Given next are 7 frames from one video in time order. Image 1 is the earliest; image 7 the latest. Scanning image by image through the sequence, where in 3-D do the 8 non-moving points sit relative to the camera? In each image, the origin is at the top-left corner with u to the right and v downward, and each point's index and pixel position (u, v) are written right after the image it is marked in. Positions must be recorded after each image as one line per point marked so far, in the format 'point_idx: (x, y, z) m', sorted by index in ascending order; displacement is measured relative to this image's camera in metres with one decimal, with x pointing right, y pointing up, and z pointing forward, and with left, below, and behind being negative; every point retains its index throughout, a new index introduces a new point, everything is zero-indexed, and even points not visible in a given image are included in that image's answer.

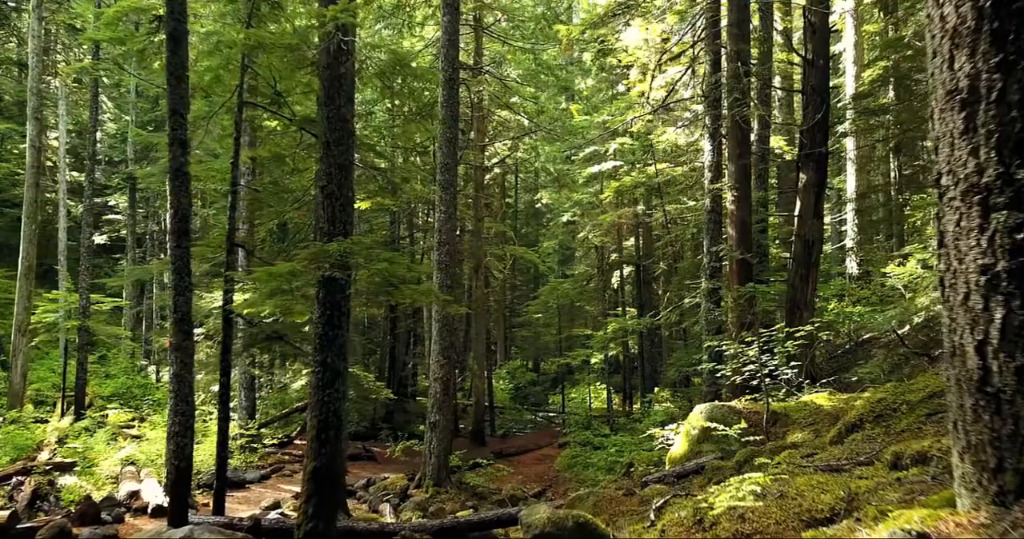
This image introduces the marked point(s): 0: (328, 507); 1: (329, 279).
0: (-1.5, -2.0, +6.0) m
1: (-1.6, -0.1, +6.1) m
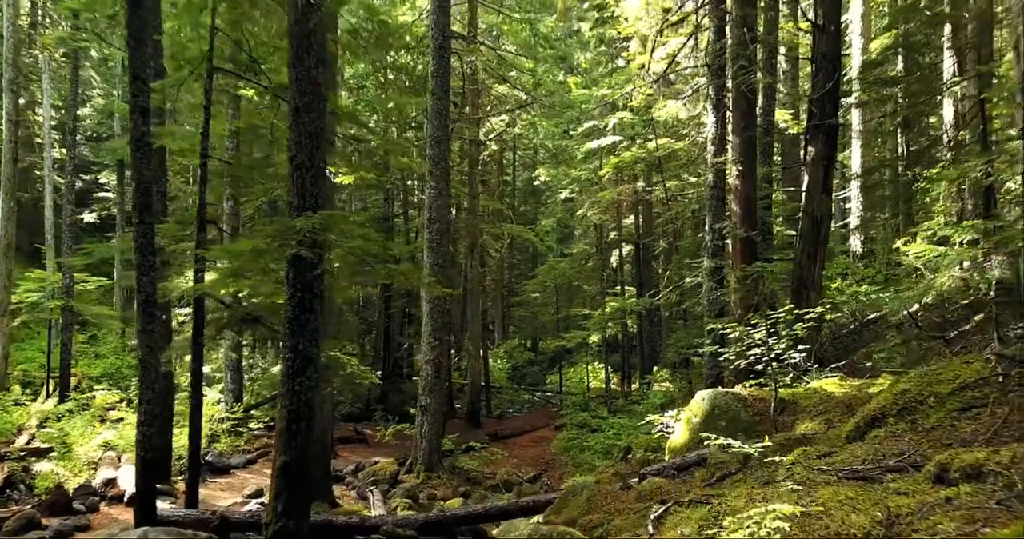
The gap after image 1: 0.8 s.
0: (-1.6, -1.8, +5.5) m
1: (-1.7, +0.1, +5.6) m
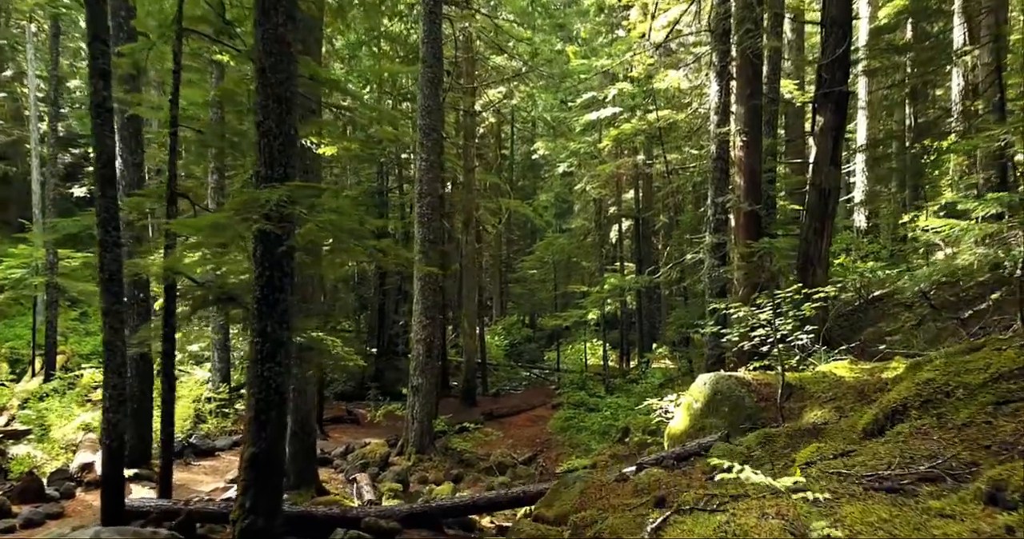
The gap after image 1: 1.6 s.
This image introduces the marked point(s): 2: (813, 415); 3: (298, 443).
0: (-1.7, -1.6, +5.2) m
1: (-1.8, +0.3, +5.1) m
2: (+2.4, -1.2, +5.7) m
3: (-2.7, -2.2, +9.2) m
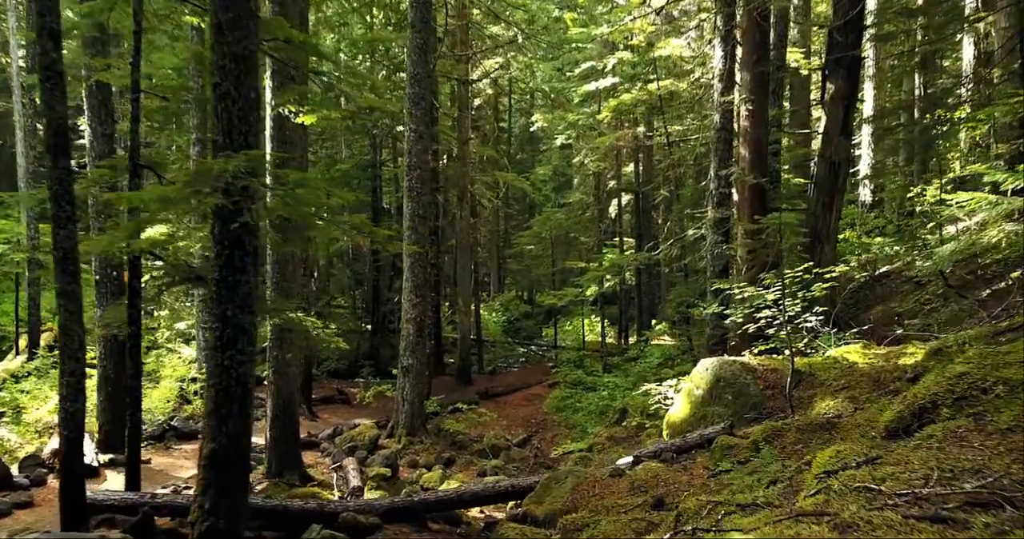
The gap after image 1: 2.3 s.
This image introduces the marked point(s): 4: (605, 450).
0: (-1.8, -1.5, +4.7) m
1: (-1.9, +0.4, +4.7) m
2: (+2.3, -1.0, +5.3) m
3: (-2.8, -2.0, +8.8) m
4: (+1.3, -2.6, +10.4) m
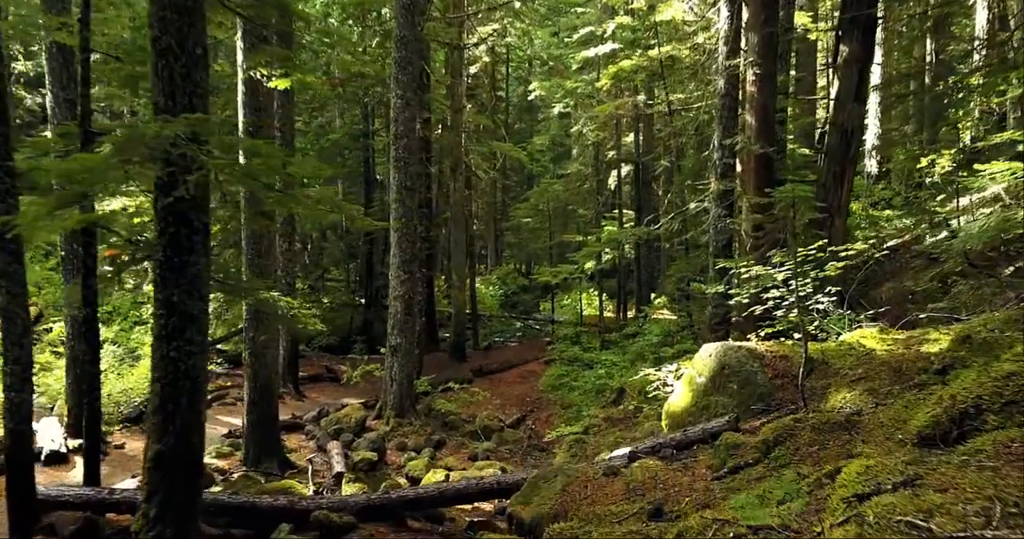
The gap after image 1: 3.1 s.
0: (-1.9, -1.4, +4.2) m
1: (-2.0, +0.5, +4.1) m
2: (+2.2, -0.9, +4.8) m
3: (-2.9, -1.7, +8.3) m
4: (+1.2, -2.3, +10.0) m
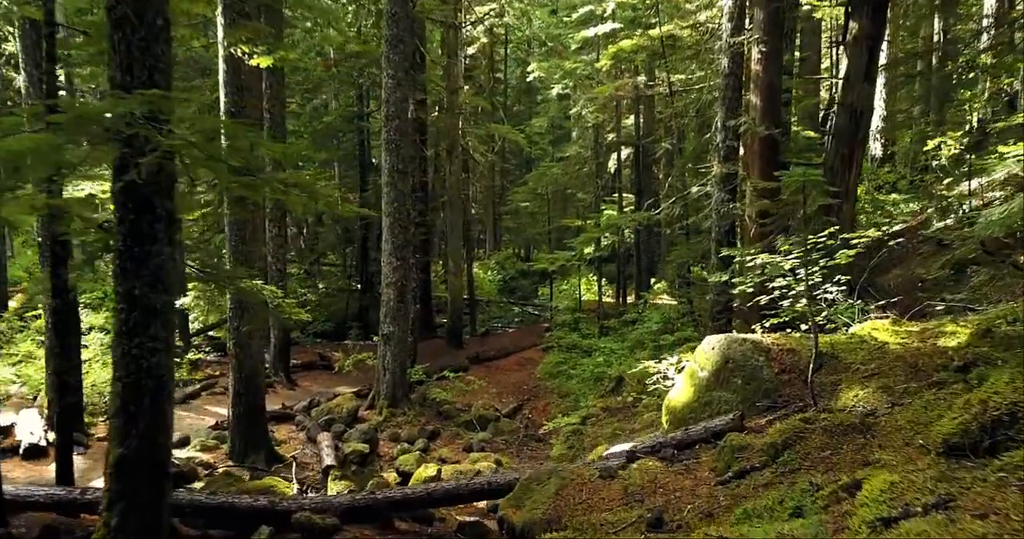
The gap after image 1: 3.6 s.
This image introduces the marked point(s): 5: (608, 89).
0: (-2.0, -1.3, +4.0) m
1: (-2.0, +0.6, +3.8) m
2: (+2.1, -0.8, +4.5) m
3: (-3.0, -1.5, +8.1) m
4: (+1.2, -2.1, +9.7) m
5: (+2.0, +3.9, +15.3) m
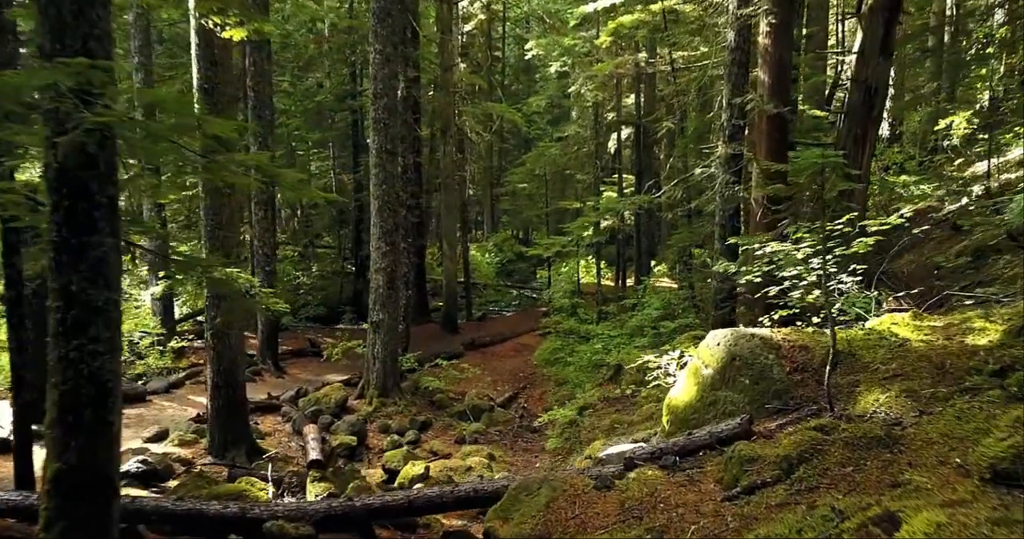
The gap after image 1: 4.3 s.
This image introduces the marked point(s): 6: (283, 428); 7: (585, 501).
0: (-2.1, -1.3, +3.6) m
1: (-2.1, +0.6, +3.3) m
2: (+2.0, -0.8, +4.1) m
3: (-3.1, -1.4, +7.7) m
4: (+1.1, -1.9, +9.3) m
5: (+1.9, +4.2, +14.8) m
6: (-3.0, -2.1, +9.4) m
7: (+0.4, -1.3, +4.1) m
